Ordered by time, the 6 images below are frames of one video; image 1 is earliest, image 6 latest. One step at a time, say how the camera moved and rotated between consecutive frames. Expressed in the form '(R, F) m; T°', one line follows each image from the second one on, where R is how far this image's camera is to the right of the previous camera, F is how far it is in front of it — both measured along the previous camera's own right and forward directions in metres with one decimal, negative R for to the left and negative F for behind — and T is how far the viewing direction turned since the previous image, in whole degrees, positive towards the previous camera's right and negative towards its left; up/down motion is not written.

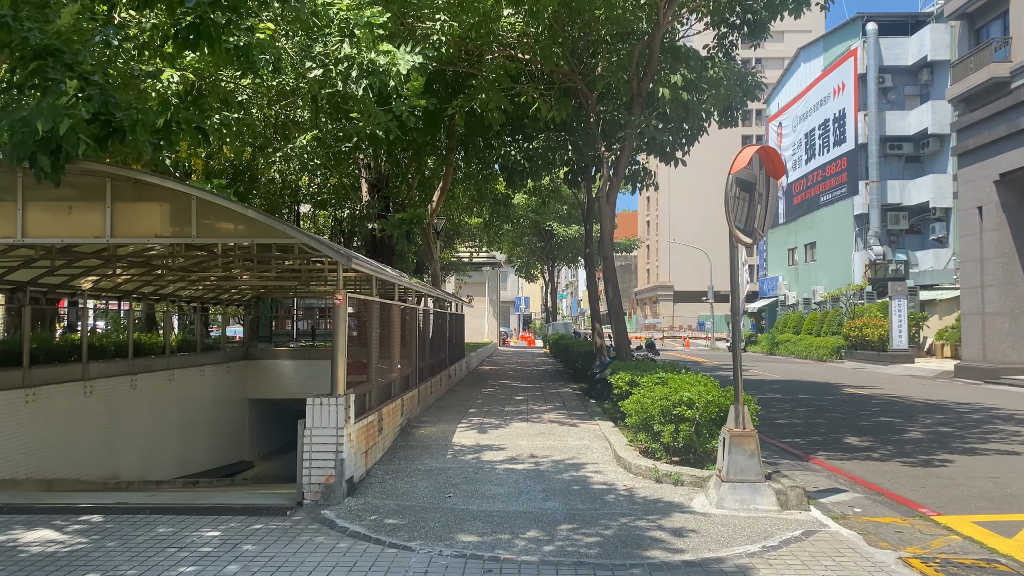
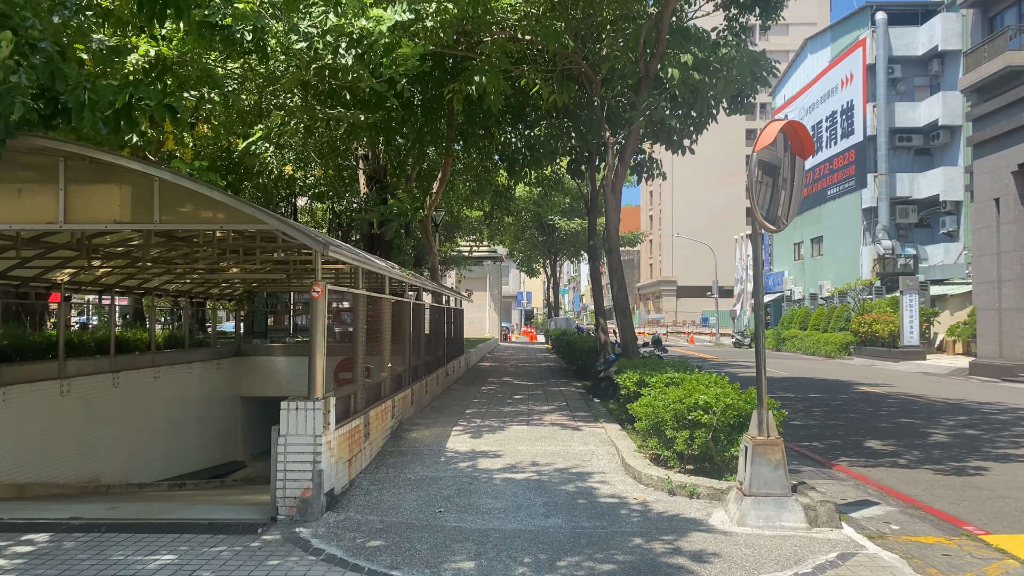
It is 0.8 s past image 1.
(0.0, +0.6) m; 0°
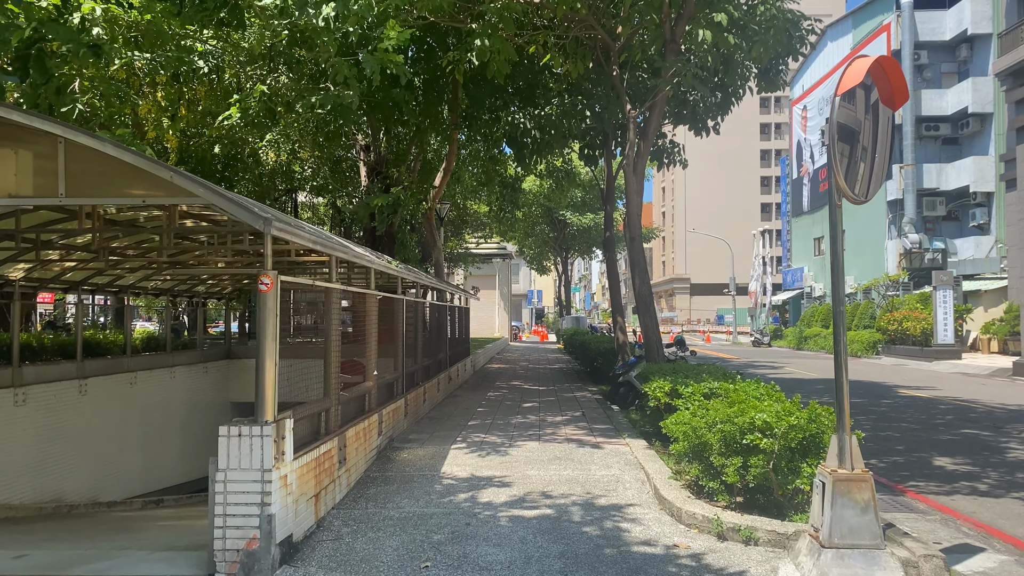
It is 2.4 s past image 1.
(0.0, +1.2) m; -1°
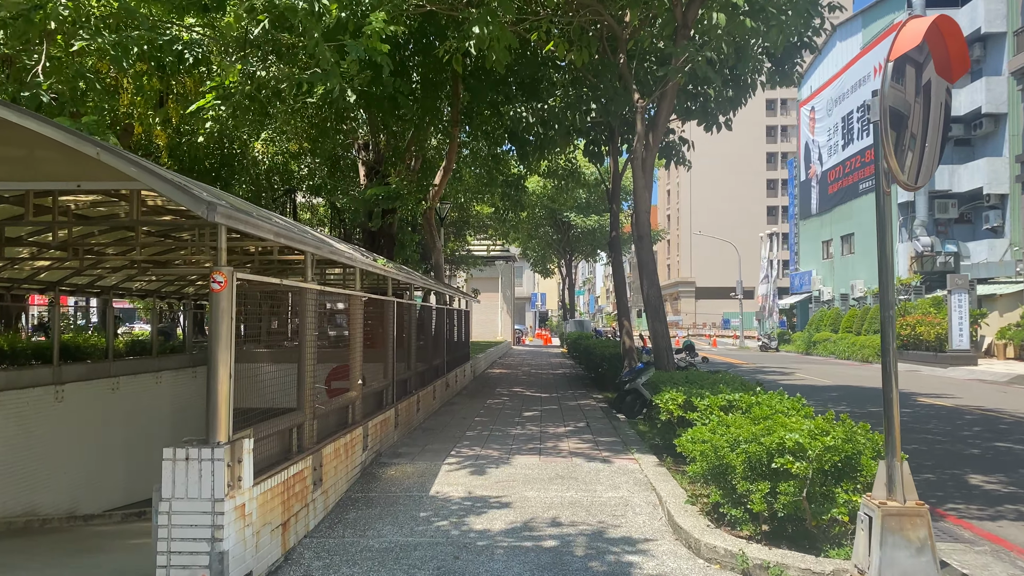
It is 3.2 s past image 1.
(0.0, +0.6) m; 0°
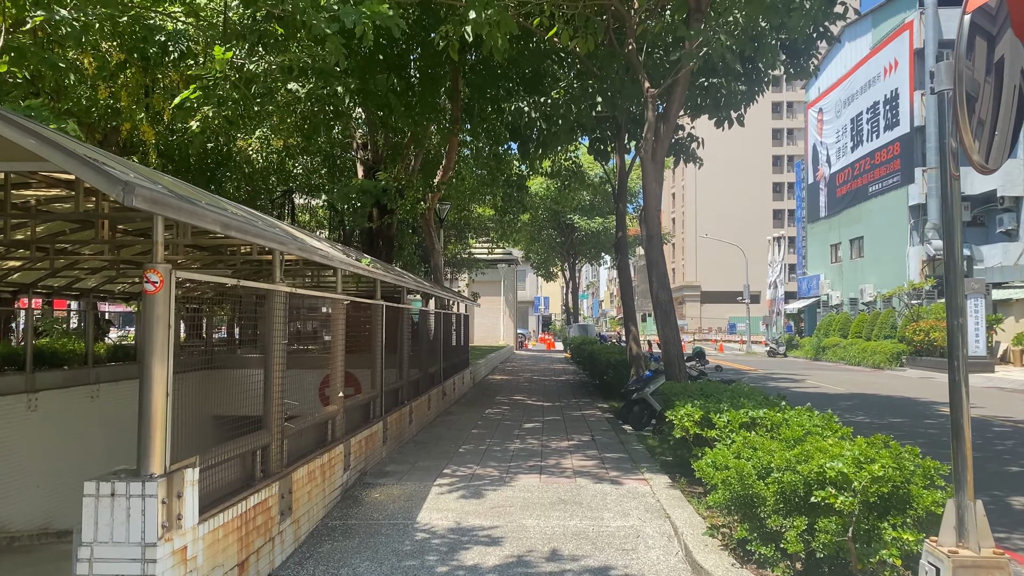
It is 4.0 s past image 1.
(0.0, +0.6) m; 0°
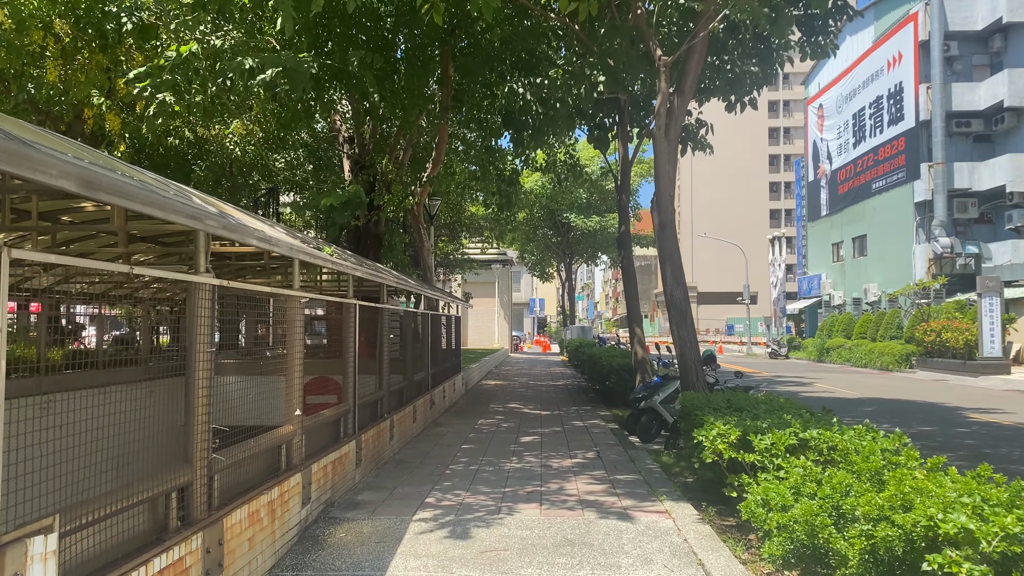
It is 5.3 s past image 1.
(0.0, +1.0) m; 0°
